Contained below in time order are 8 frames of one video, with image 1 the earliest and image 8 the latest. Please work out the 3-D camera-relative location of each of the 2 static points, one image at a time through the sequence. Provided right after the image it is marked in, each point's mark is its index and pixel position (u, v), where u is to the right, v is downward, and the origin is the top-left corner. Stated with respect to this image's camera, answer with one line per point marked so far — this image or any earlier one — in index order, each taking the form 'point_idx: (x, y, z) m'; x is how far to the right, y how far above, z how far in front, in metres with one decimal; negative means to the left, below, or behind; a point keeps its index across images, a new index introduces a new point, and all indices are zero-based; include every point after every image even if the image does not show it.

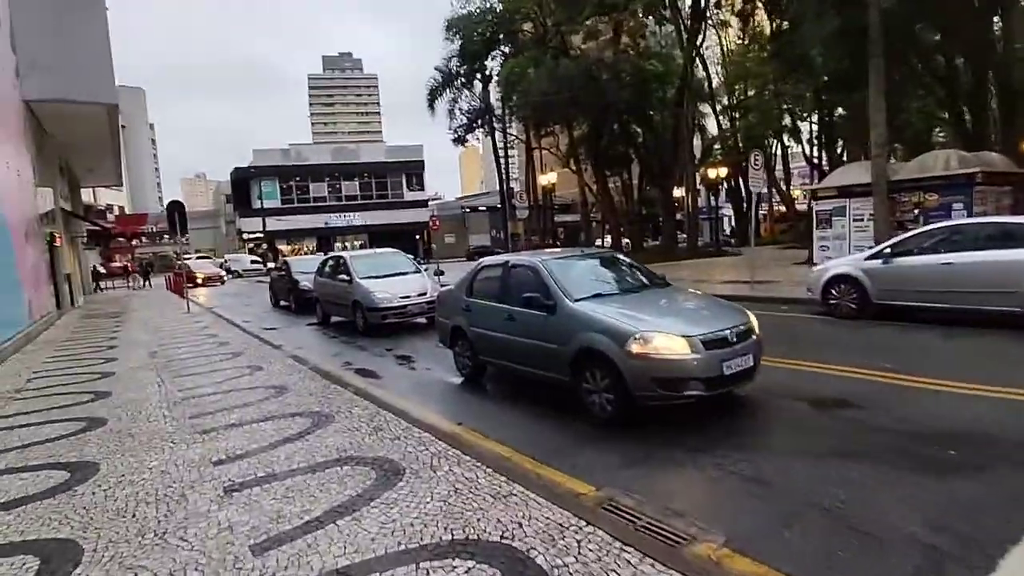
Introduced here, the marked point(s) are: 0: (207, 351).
0: (-9.0, -1.8, +16.8) m
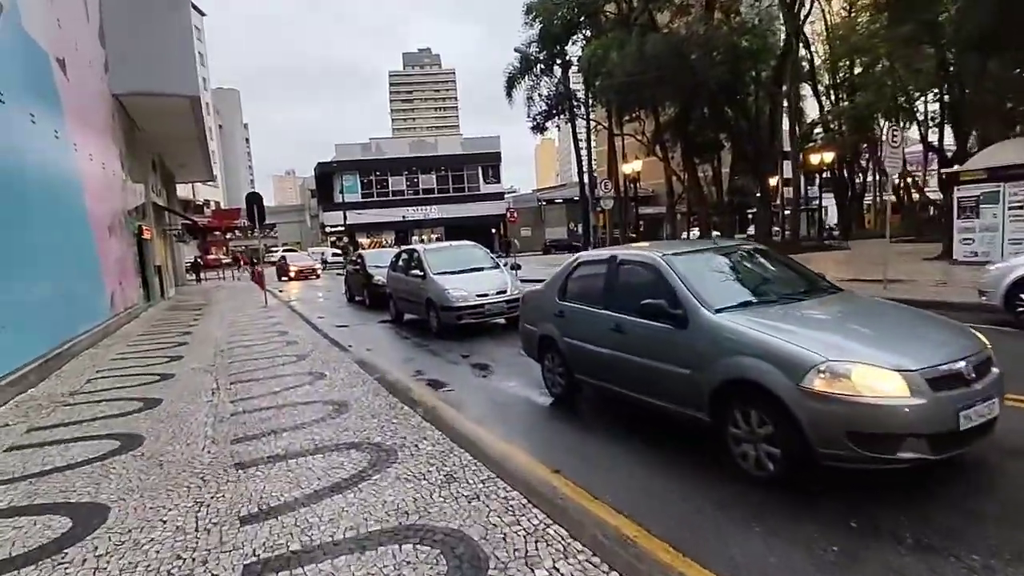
0: (-6.5, -1.7, +15.7) m
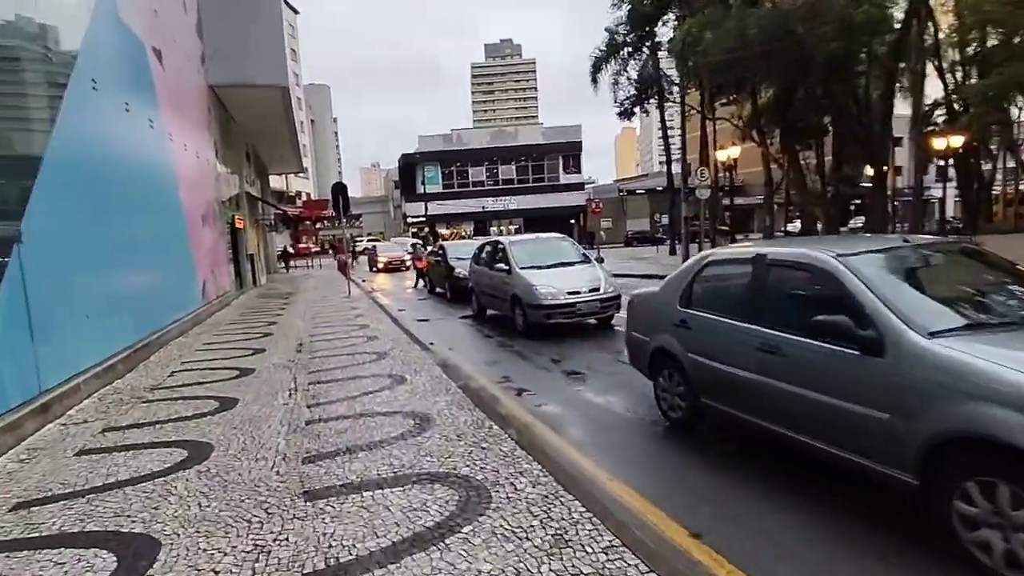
0: (-4.1, -1.5, +15.0) m
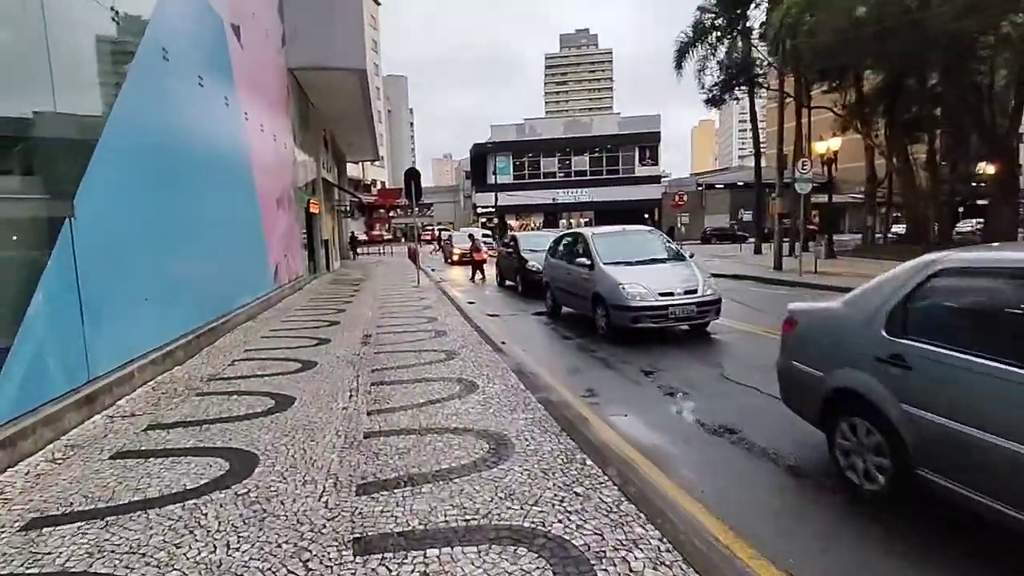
0: (-2.2, -1.3, +13.8) m
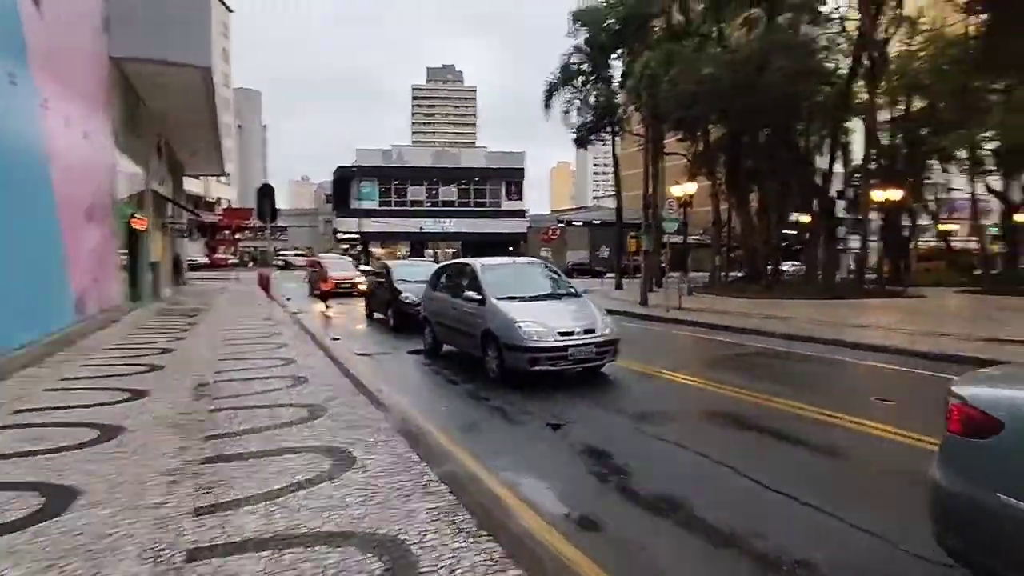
0: (-4.6, -2.0, +11.1) m
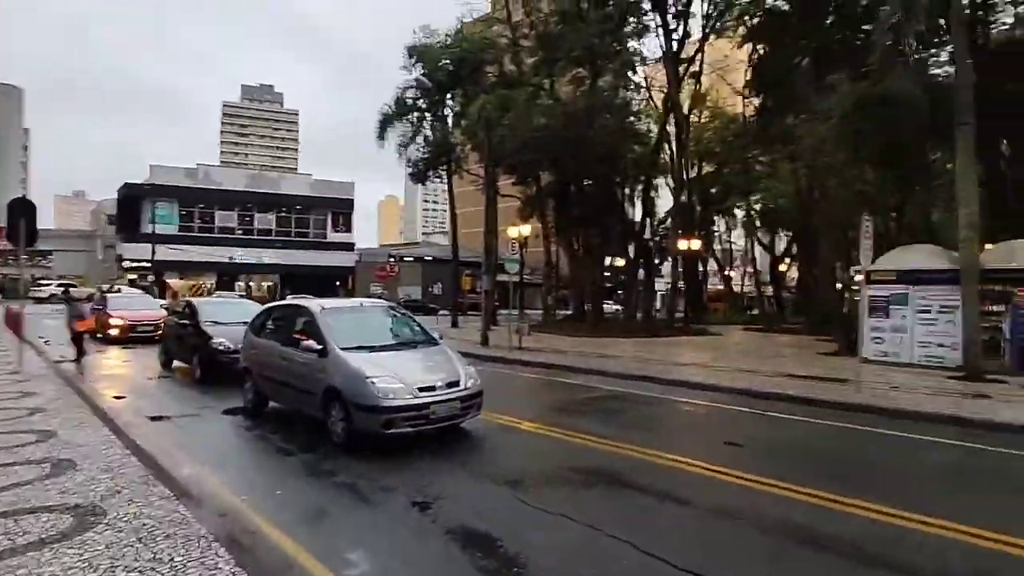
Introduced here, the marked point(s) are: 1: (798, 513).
0: (-6.8, -2.8, +7.9) m
1: (+4.0, -3.2, +7.9) m
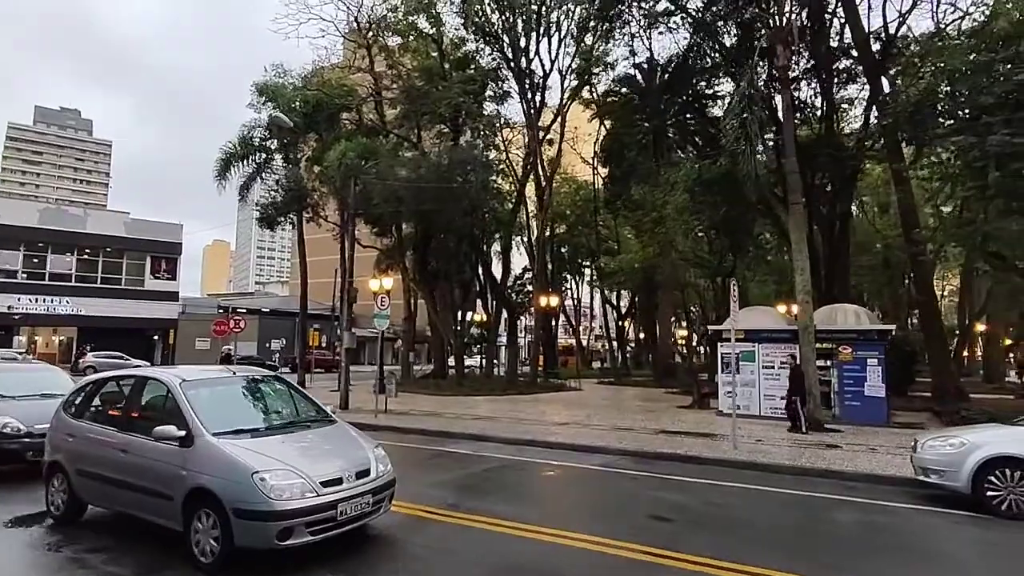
0: (-7.1, -3.5, +4.6) m
1: (+3.4, -4.1, +7.5) m
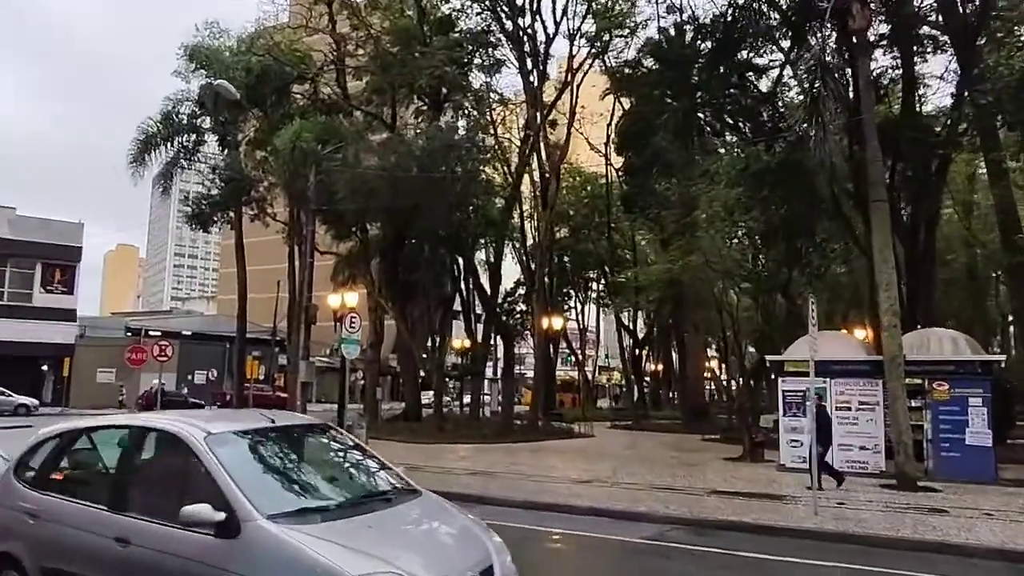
0: (-5.6, -3.2, -2.3) m
1: (+4.6, -4.1, +1.2) m
